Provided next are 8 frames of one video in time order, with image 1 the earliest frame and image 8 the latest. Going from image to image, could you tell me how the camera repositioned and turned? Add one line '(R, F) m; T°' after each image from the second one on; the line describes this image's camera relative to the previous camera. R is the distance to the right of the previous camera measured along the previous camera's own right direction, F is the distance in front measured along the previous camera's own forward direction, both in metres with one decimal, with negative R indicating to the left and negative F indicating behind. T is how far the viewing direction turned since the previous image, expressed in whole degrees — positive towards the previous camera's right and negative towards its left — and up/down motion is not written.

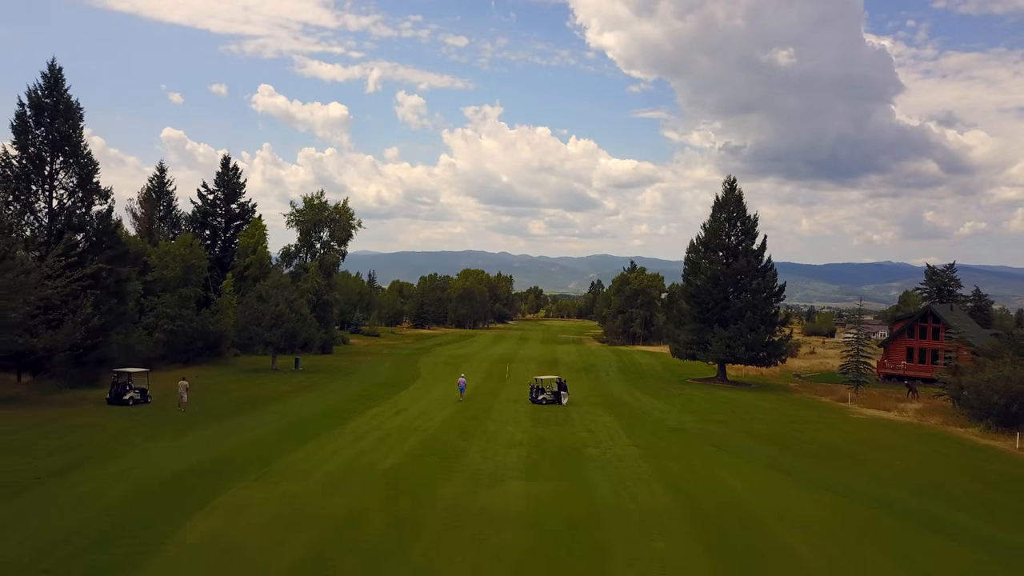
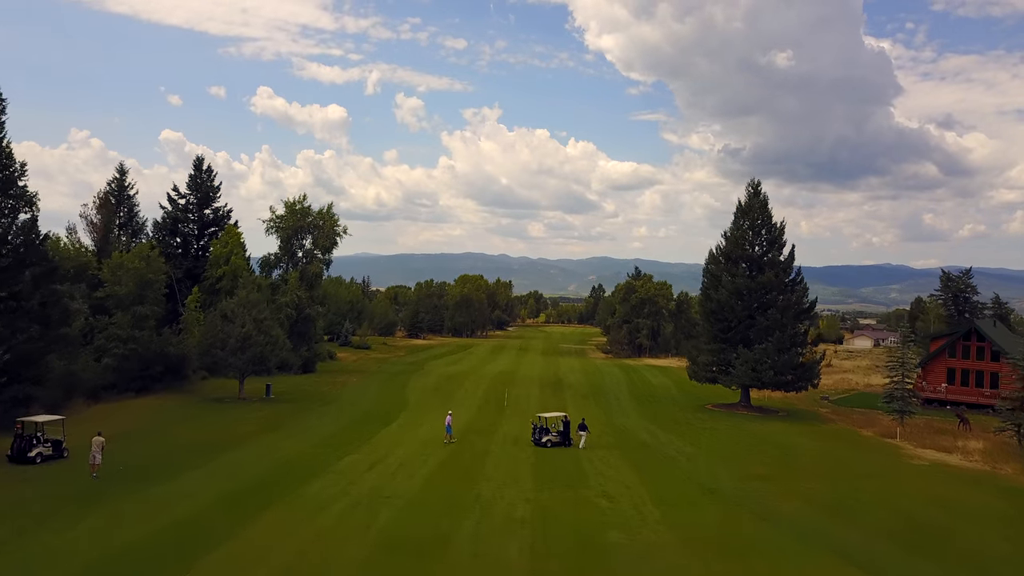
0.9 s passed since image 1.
(0.0, +4.8) m; 0°
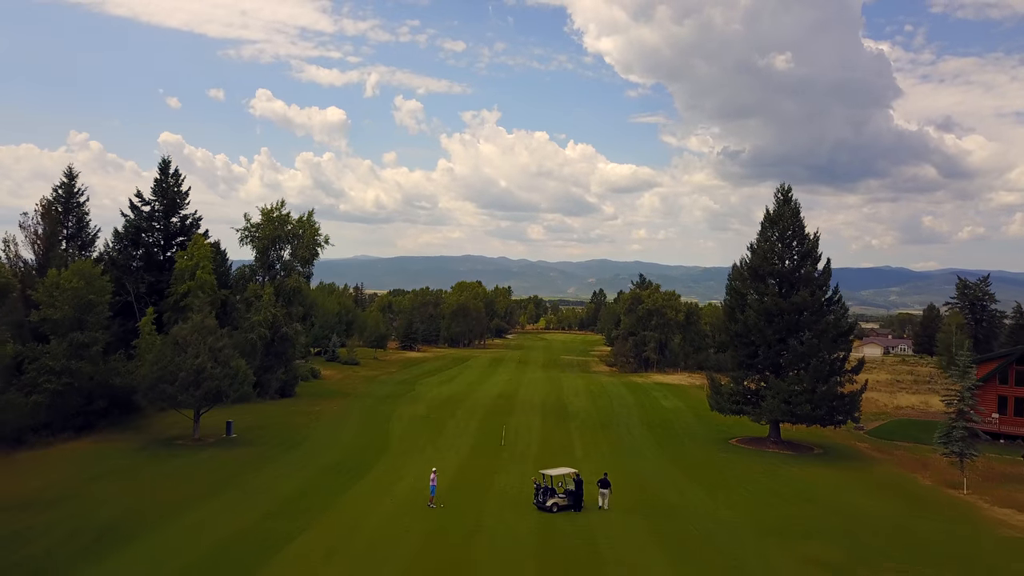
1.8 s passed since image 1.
(0.0, +4.9) m; 0°
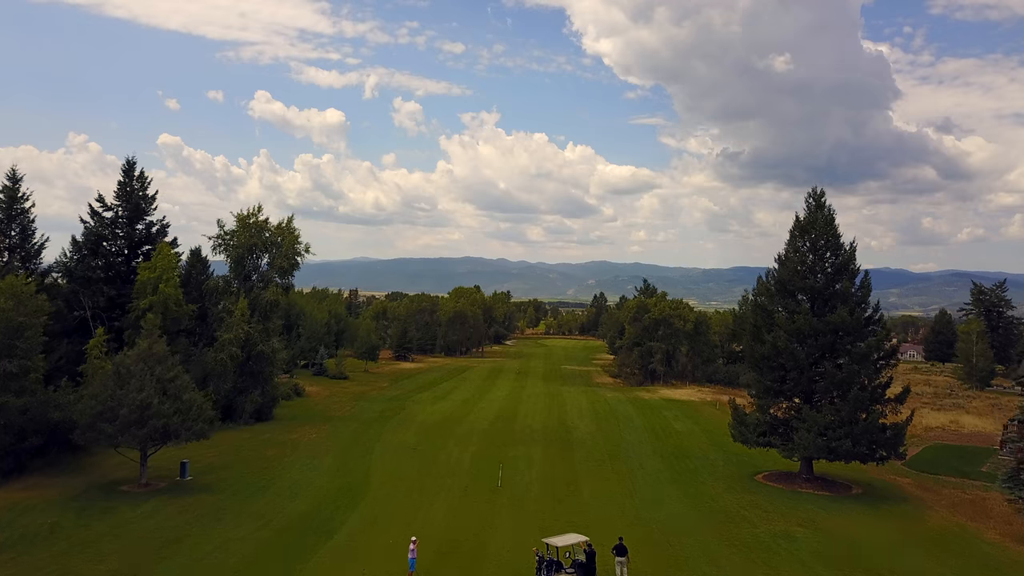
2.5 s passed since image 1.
(+0.1, +4.2) m; 0°
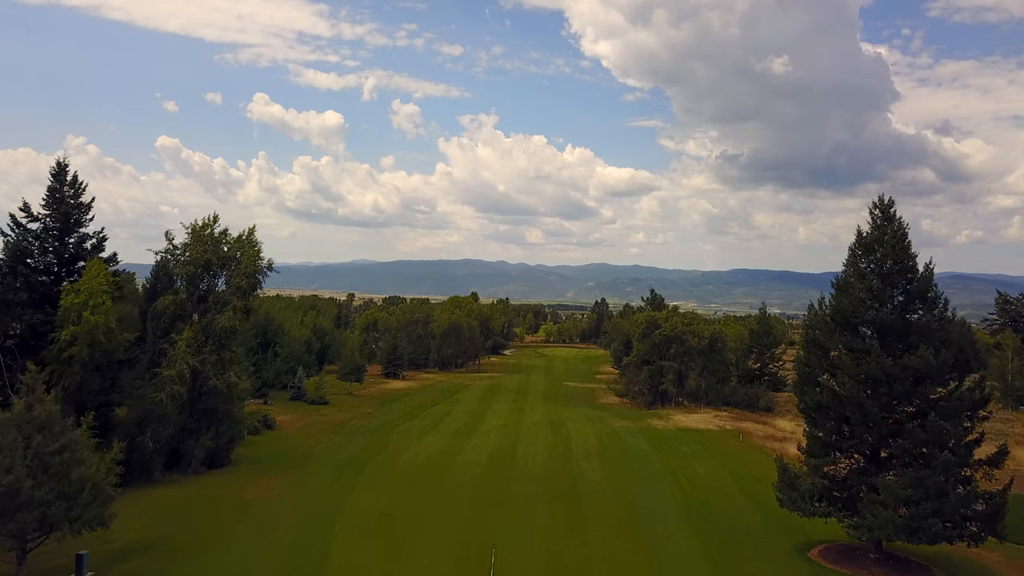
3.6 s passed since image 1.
(+0.1, +6.3) m; 0°
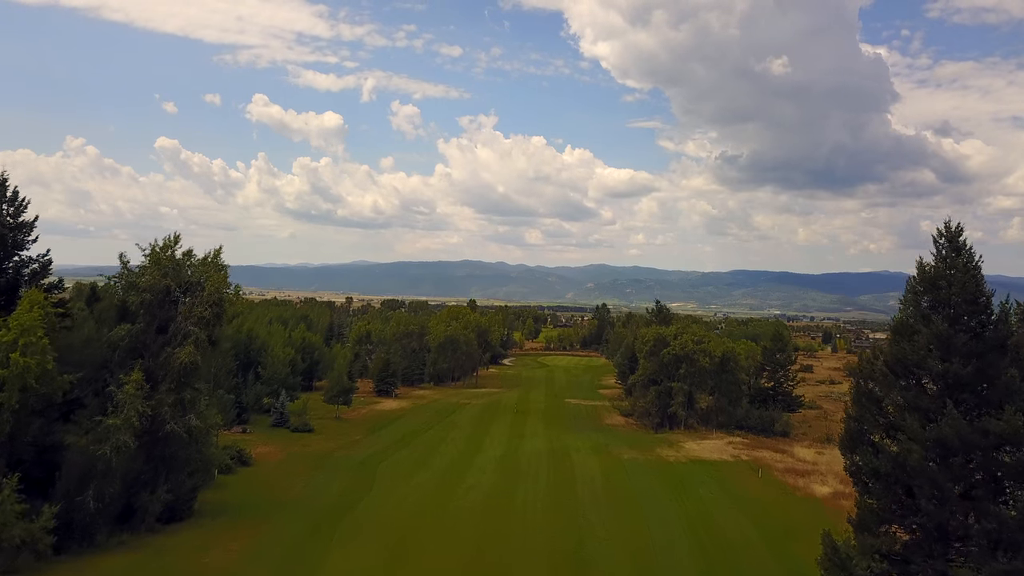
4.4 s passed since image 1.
(+0.1, +4.3) m; 0°
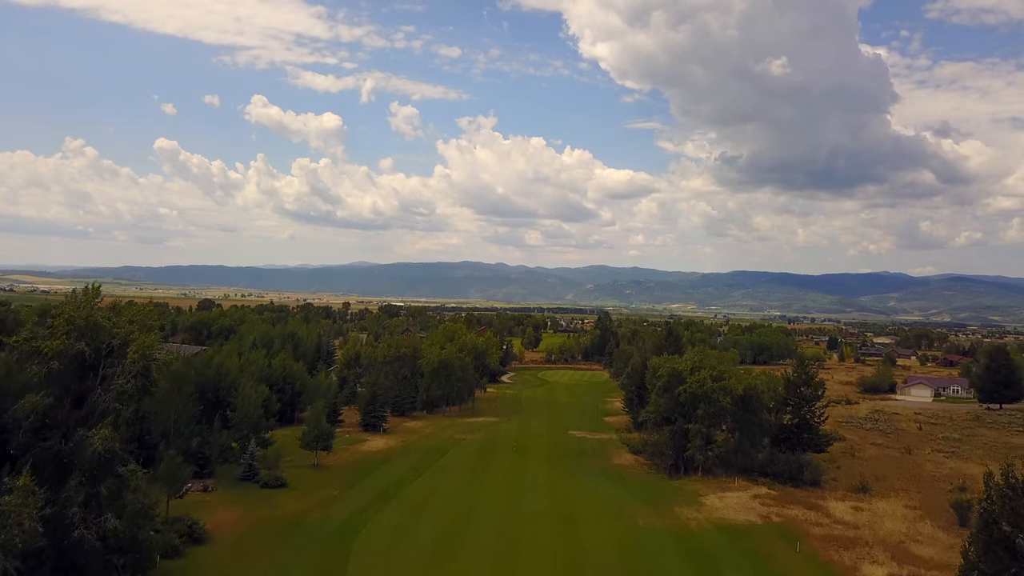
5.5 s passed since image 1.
(+0.1, +6.5) m; 0°
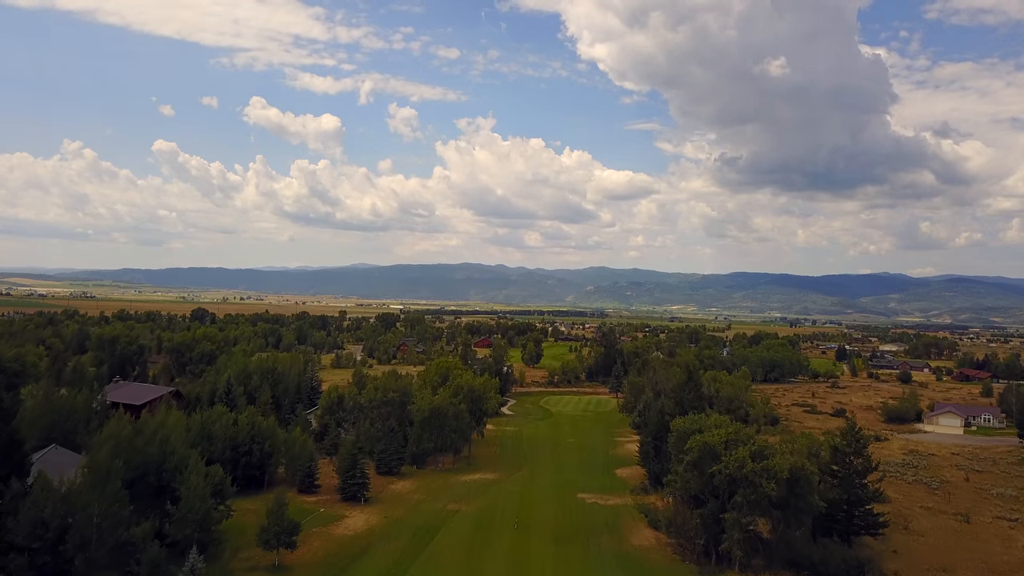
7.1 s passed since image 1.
(-0.1, +9.5) m; 0°
